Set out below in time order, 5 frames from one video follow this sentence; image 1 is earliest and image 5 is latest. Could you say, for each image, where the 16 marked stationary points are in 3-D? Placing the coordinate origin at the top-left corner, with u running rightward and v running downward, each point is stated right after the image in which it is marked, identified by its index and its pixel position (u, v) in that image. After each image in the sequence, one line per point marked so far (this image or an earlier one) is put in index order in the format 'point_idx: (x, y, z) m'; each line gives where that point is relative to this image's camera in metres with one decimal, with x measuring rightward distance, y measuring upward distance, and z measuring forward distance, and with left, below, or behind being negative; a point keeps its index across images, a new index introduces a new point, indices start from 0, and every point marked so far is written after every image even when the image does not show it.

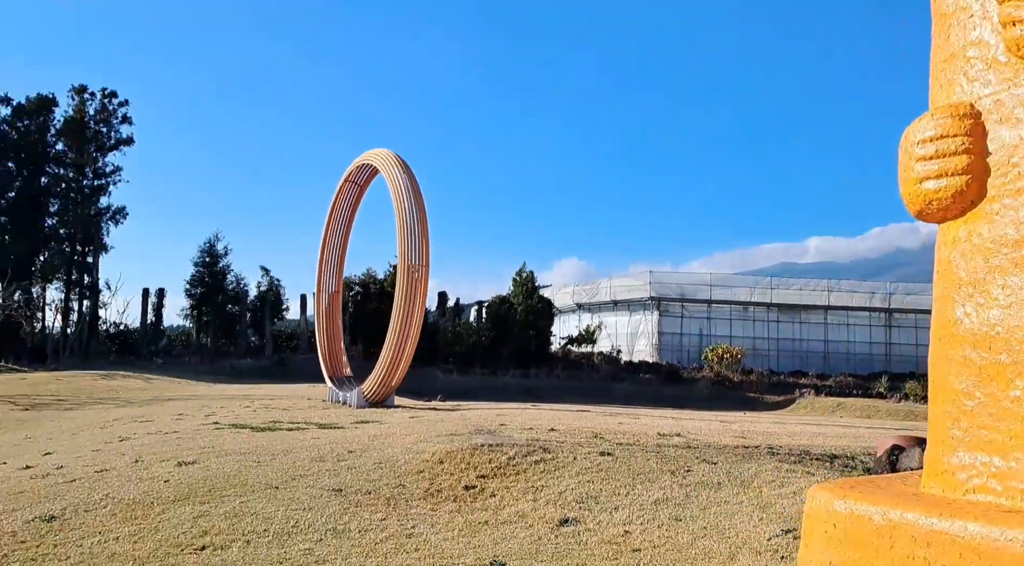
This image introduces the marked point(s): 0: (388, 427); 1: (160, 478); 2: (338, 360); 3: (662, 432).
0: (-1.5, -1.8, +10.8) m
1: (-3.0, -1.7, +7.6) m
2: (-3.9, -1.7, +19.6) m
3: (+1.5, -1.5, +8.9) m
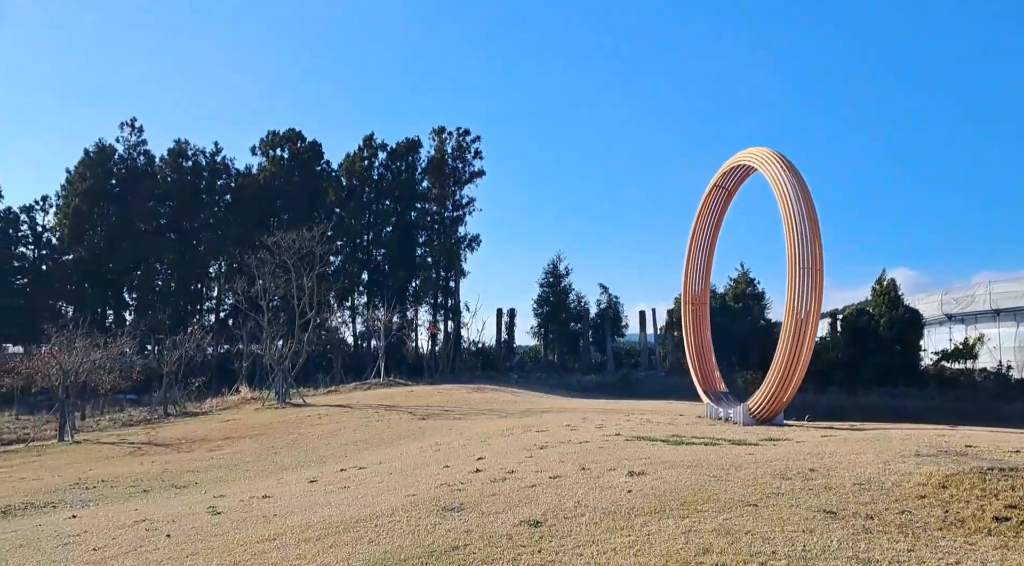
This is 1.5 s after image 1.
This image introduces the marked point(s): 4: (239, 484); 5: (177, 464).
0: (+3.5, -1.8, +9.9) m
1: (+0.9, -1.7, +7.5) m
2: (+4.3, -2.0, +19.0) m
3: (+5.7, -1.4, +7.1) m
4: (-4.2, -3.1, +13.7) m
5: (-6.7, -3.6, +17.6) m
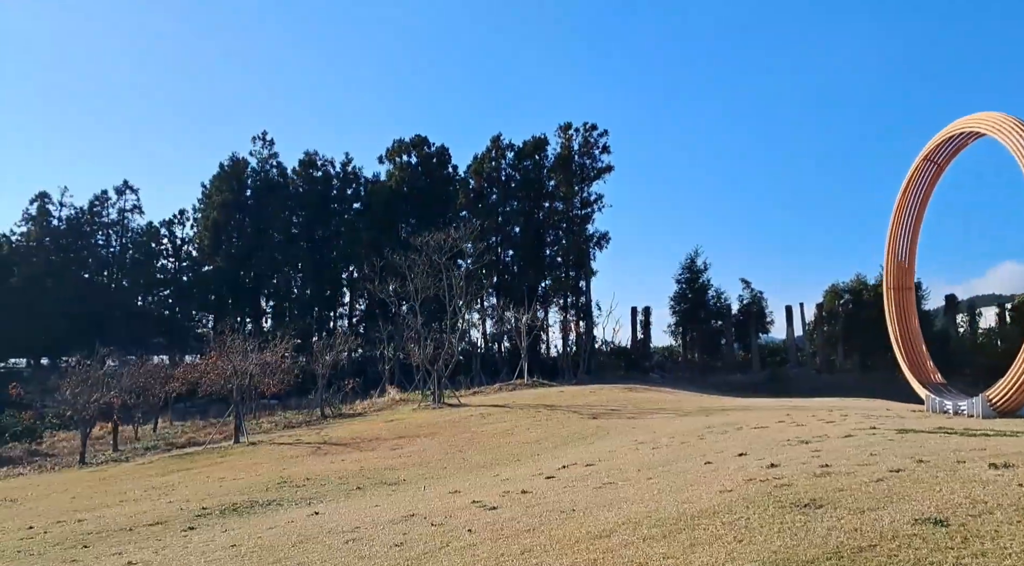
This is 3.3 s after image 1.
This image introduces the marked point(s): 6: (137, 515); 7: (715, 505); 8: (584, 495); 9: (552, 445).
0: (+6.4, -1.5, +8.6) m
1: (+3.6, -1.5, +6.4) m
2: (+8.2, -1.7, +17.5) m
3: (+8.3, -1.0, +5.6) m
4: (-0.8, -3.0, +13.2) m
5: (-2.8, -3.6, +17.3) m
6: (-5.3, -3.3, +12.5) m
7: (+1.6, -1.8, +7.0) m
8: (+0.7, -2.2, +8.9) m
9: (+0.8, -3.3, +17.8) m
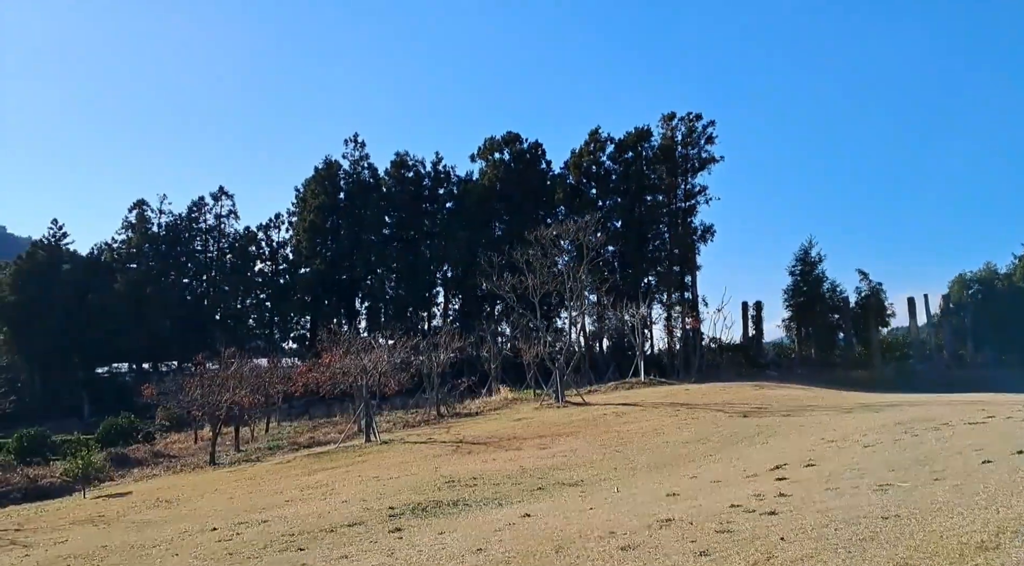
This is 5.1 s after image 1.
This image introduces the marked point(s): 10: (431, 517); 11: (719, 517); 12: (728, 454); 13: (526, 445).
0: (+8.8, -1.2, +7.1) m
1: (+5.9, -1.2, +5.2) m
2: (+11.3, -1.3, +15.8) m
3: (+10.4, -0.7, +4.0) m
4: (+2.0, -2.8, +12.2) m
5: (+0.3, -3.4, +16.5) m
6: (-2.6, -3.2, +11.9) m
7: (+3.9, -1.5, +5.8) m
8: (+3.2, -1.9, +7.8) m
9: (+4.0, -3.0, +16.7) m
10: (-1.0, -3.0, +11.0) m
11: (+1.9, -2.1, +8.0) m
12: (+3.7, -2.9, +15.0) m
13: (+0.3, -3.6, +19.5) m
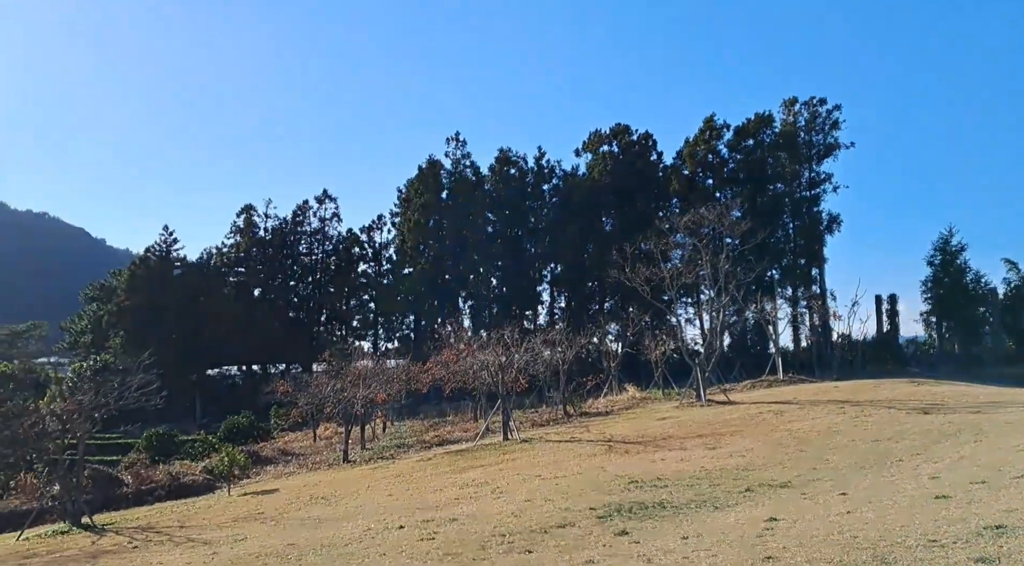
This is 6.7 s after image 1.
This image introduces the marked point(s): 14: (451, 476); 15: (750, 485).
0: (+10.9, -0.7, +5.0) m
1: (+7.8, -0.8, +3.4) m
2: (+14.2, -0.9, +13.5) m
3: (+12.3, -0.2, +1.8) m
4: (+4.6, -2.4, +10.7) m
5: (+3.3, -3.1, +15.1) m
6: (+0.1, -2.9, +10.8) m
7: (+5.9, -1.1, +4.2) m
8: (+5.4, -1.5, +6.2) m
9: (+7.0, -2.7, +15.0) m
10: (+1.5, -2.6, +9.8) m
11: (+4.1, -1.8, +6.5) m
12: (+6.6, -2.6, +13.3) m
13: (+3.6, -3.3, +18.2) m
14: (-1.2, -3.7, +16.8) m
15: (+3.2, -2.8, +12.1) m
